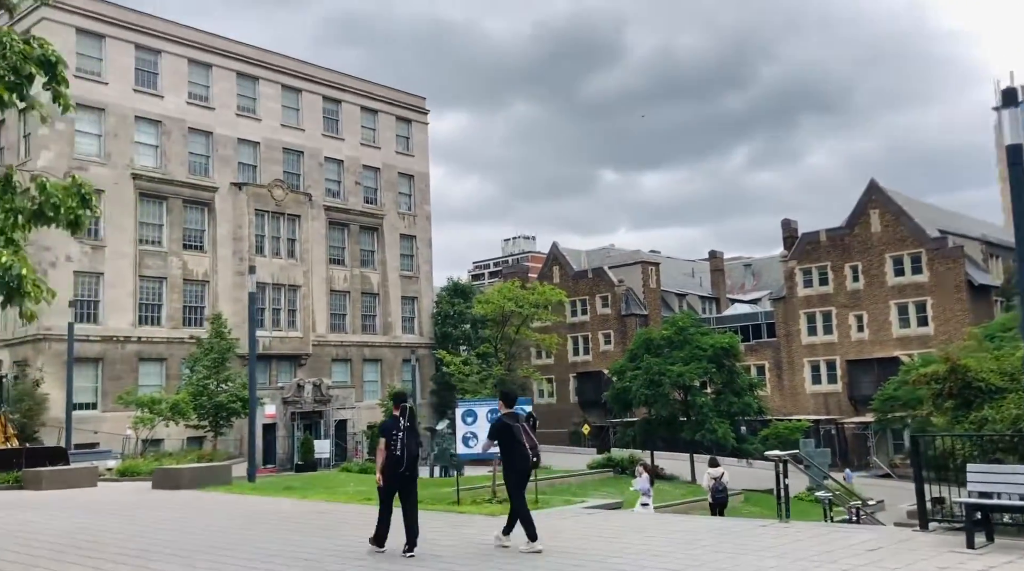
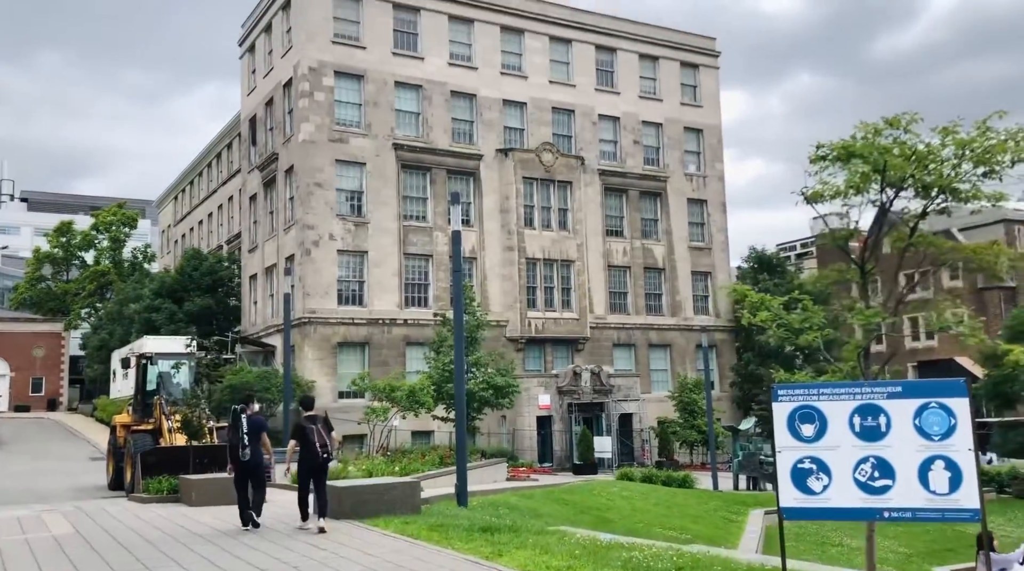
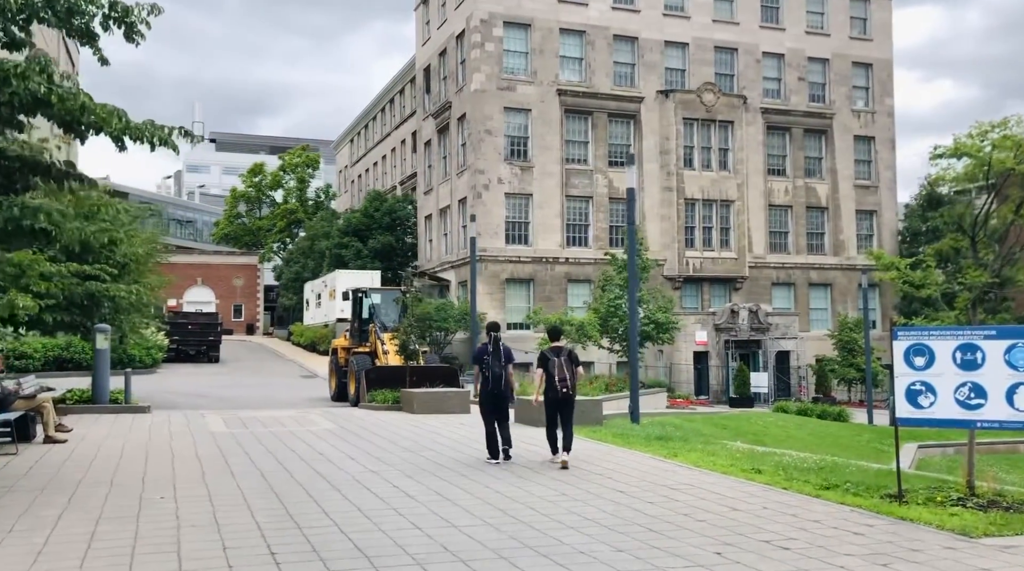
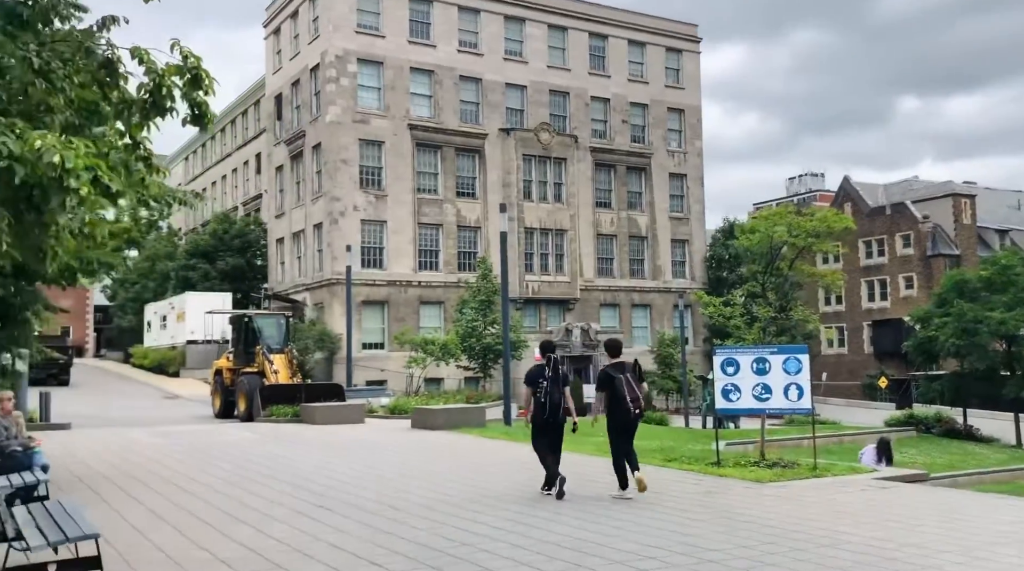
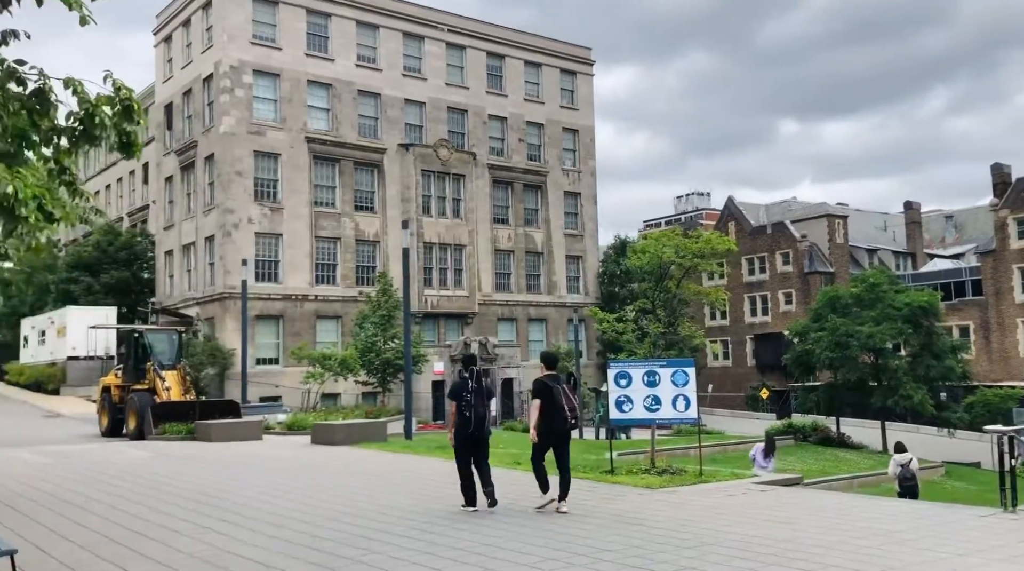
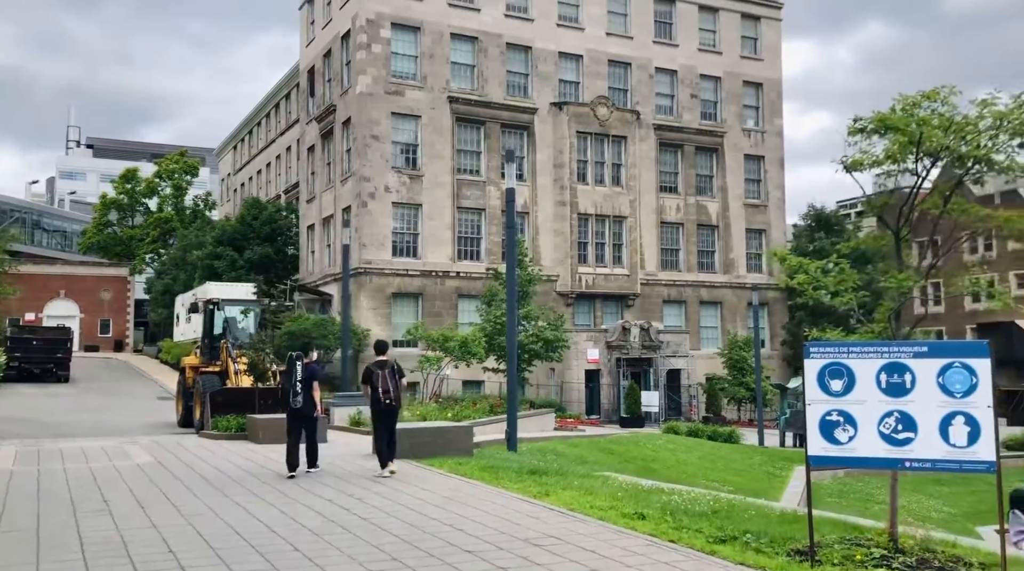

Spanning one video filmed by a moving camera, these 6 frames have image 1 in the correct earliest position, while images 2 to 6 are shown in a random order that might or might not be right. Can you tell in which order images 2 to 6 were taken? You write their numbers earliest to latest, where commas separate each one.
5, 4, 3, 6, 2
